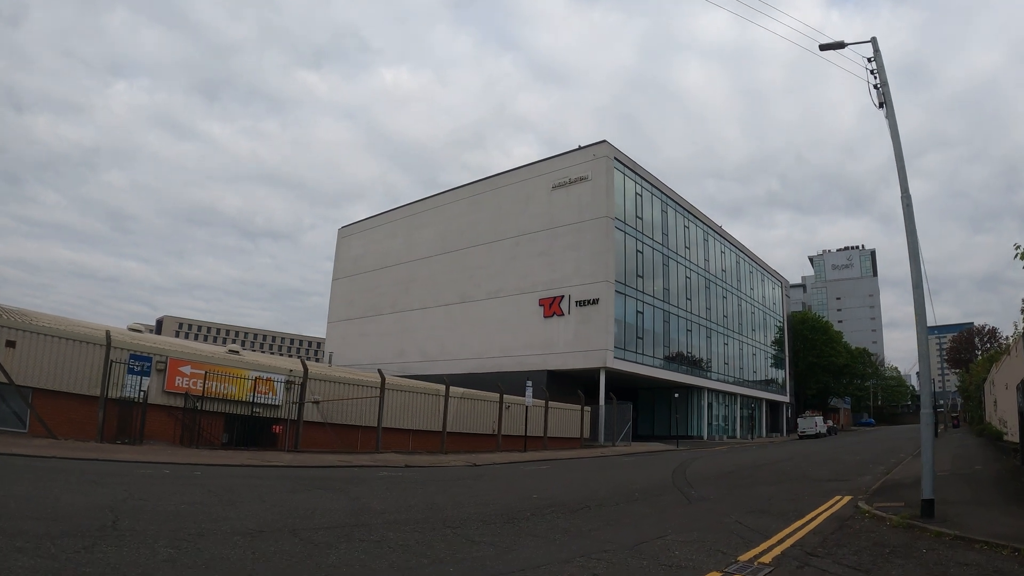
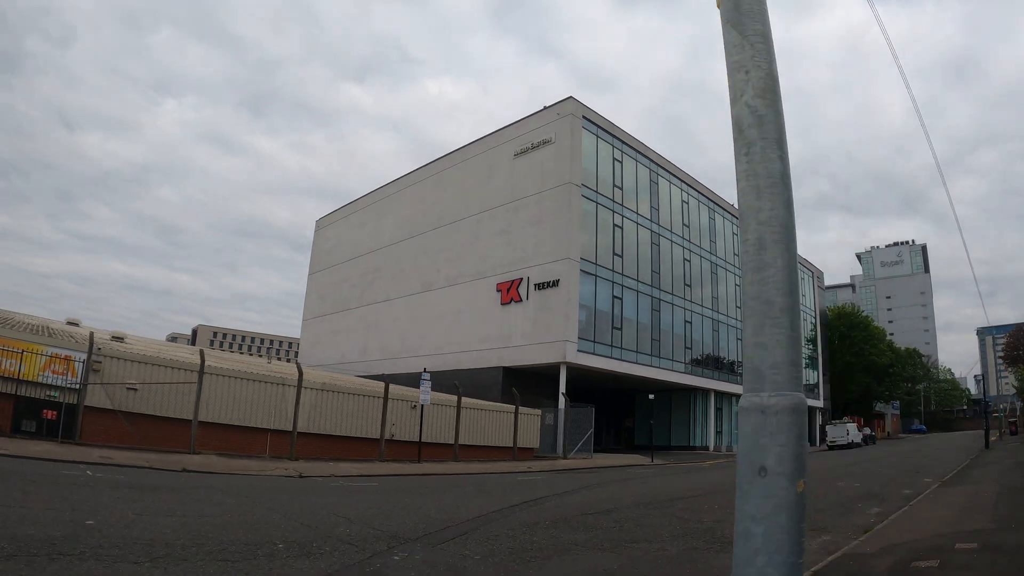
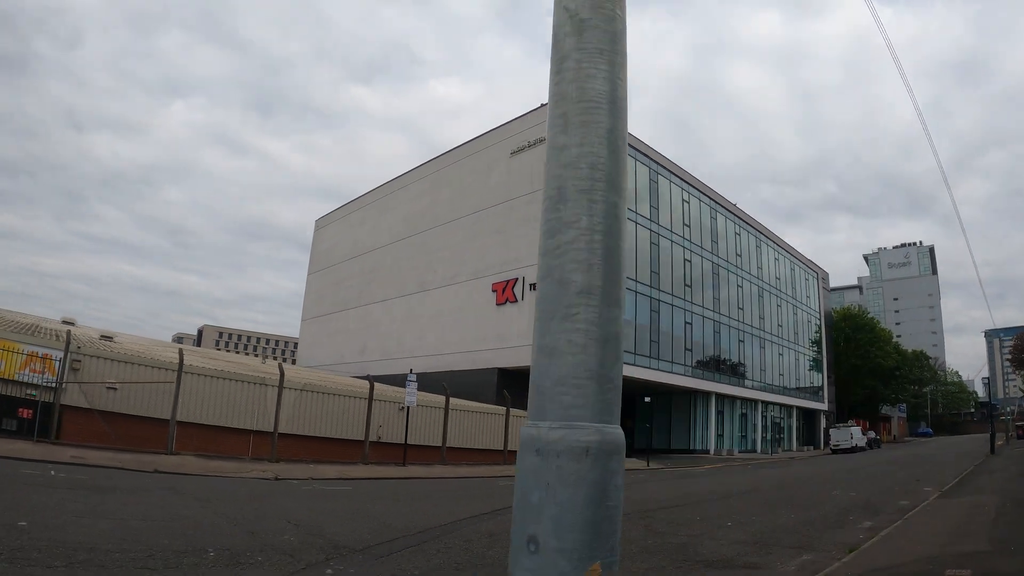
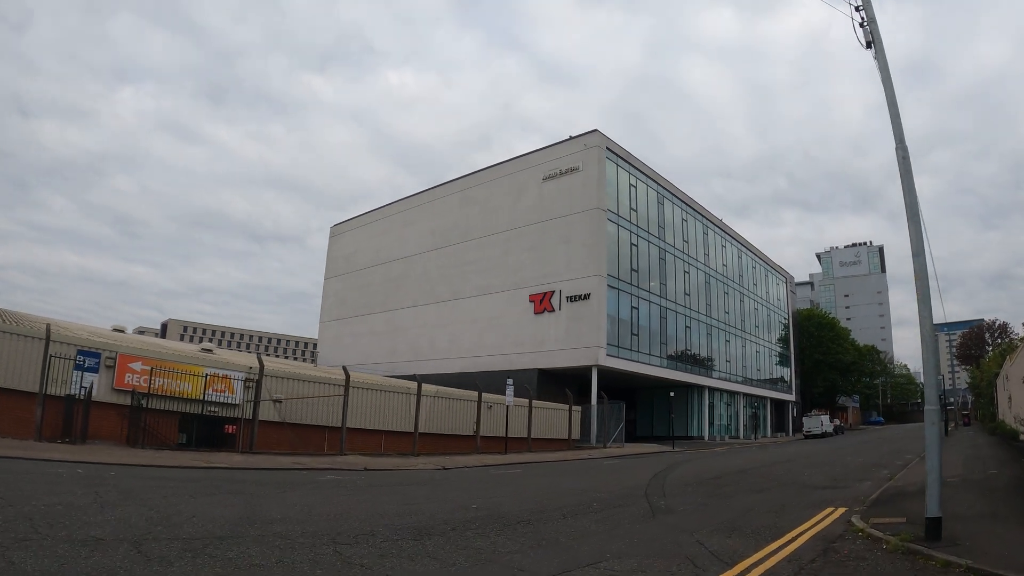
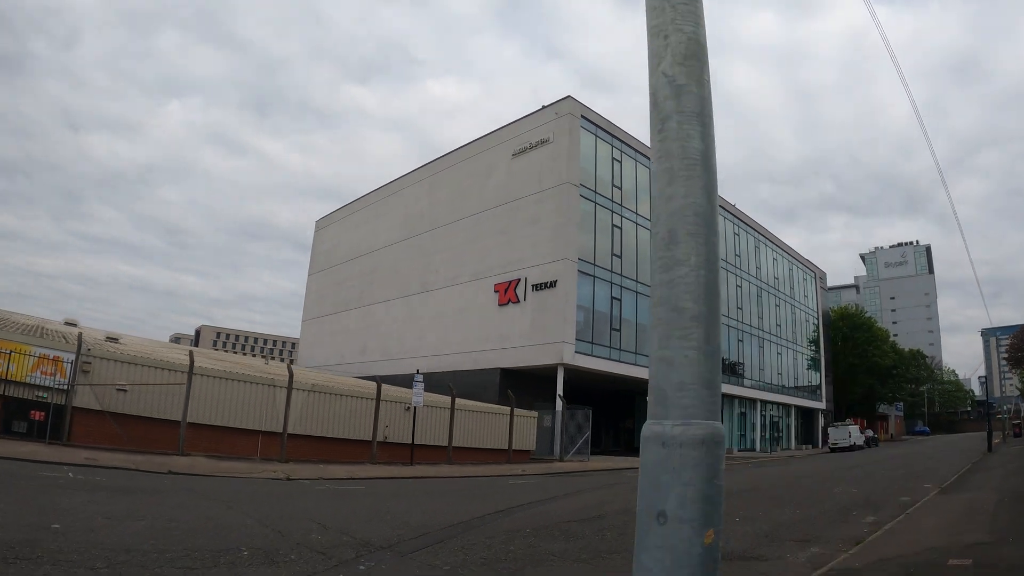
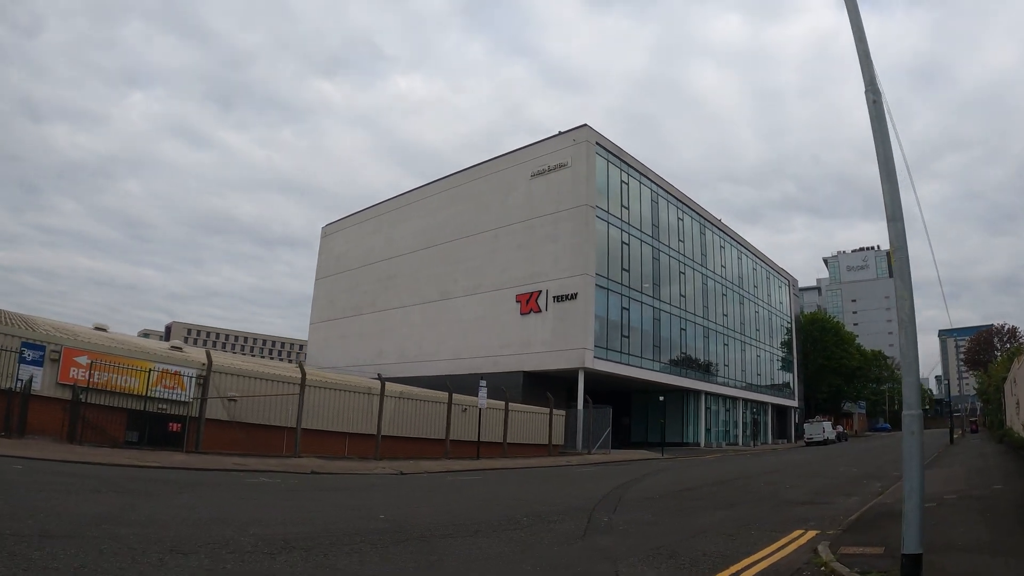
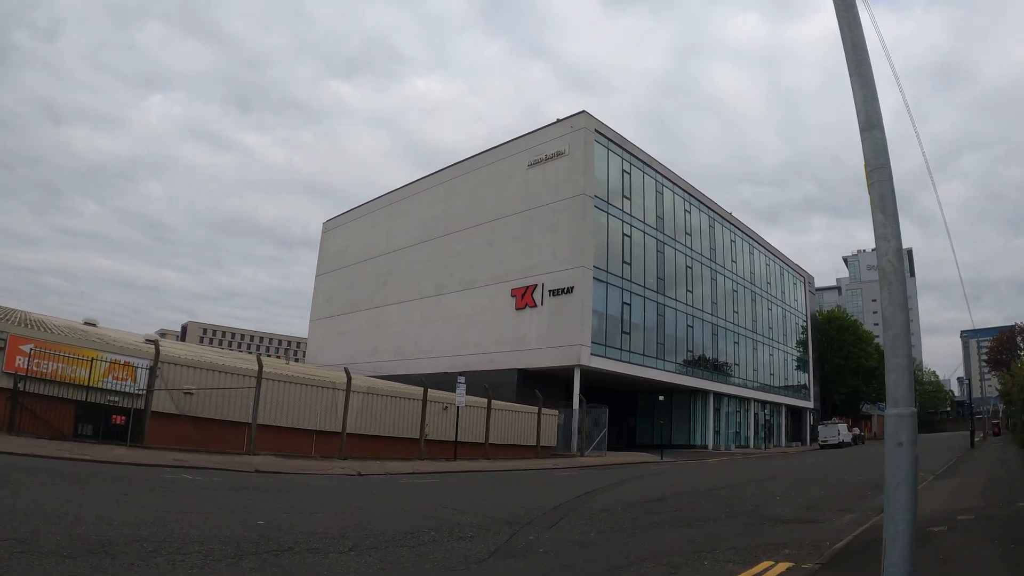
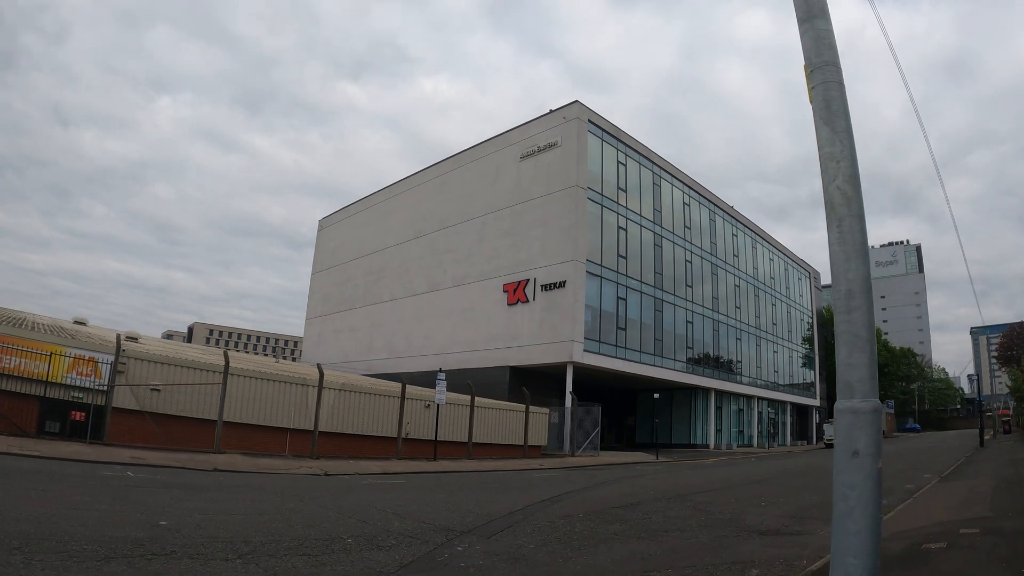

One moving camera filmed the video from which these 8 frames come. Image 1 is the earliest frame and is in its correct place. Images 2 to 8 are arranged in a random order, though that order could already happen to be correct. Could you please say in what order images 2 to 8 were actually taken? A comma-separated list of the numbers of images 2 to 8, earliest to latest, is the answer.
4, 6, 7, 8, 2, 5, 3
